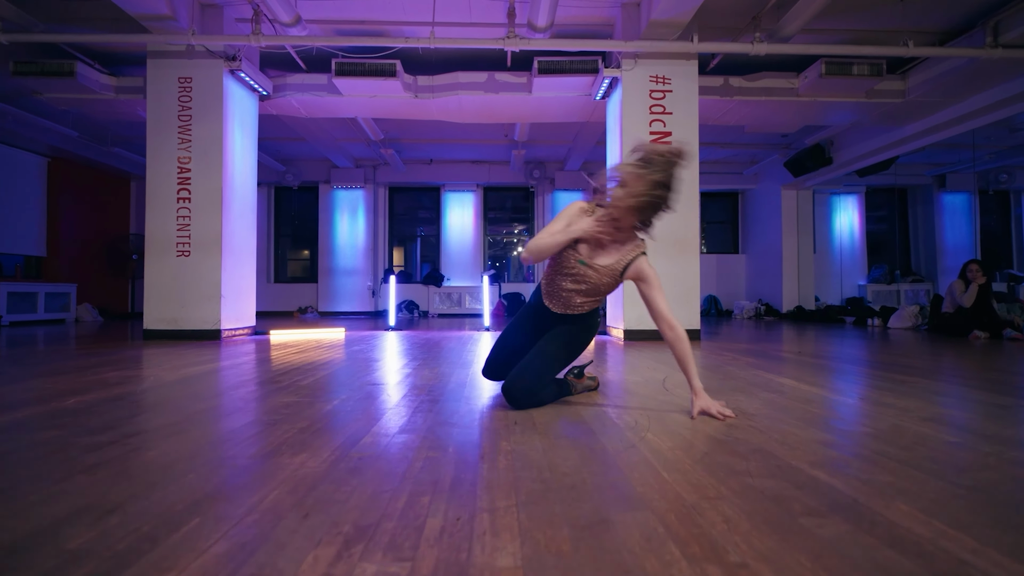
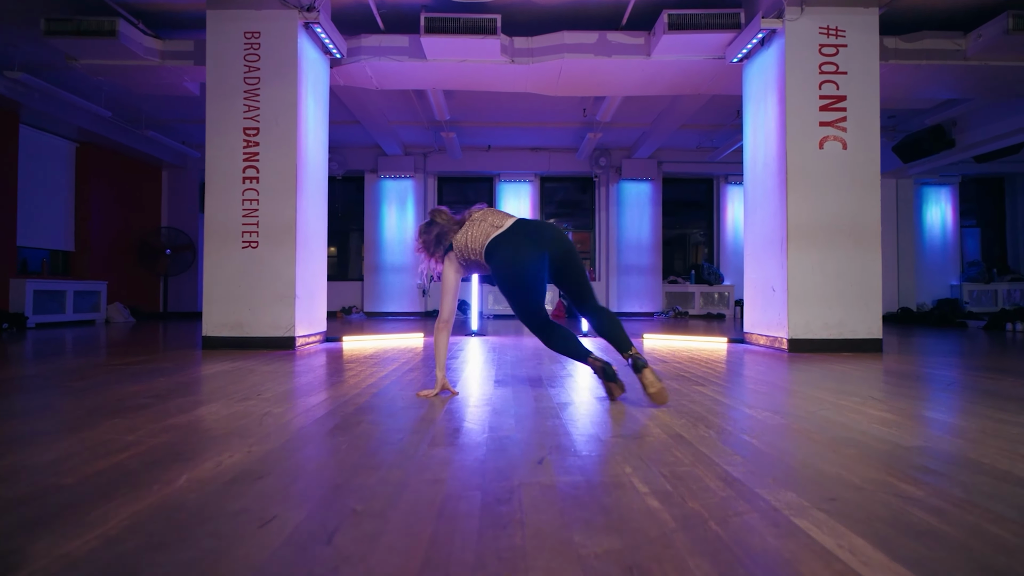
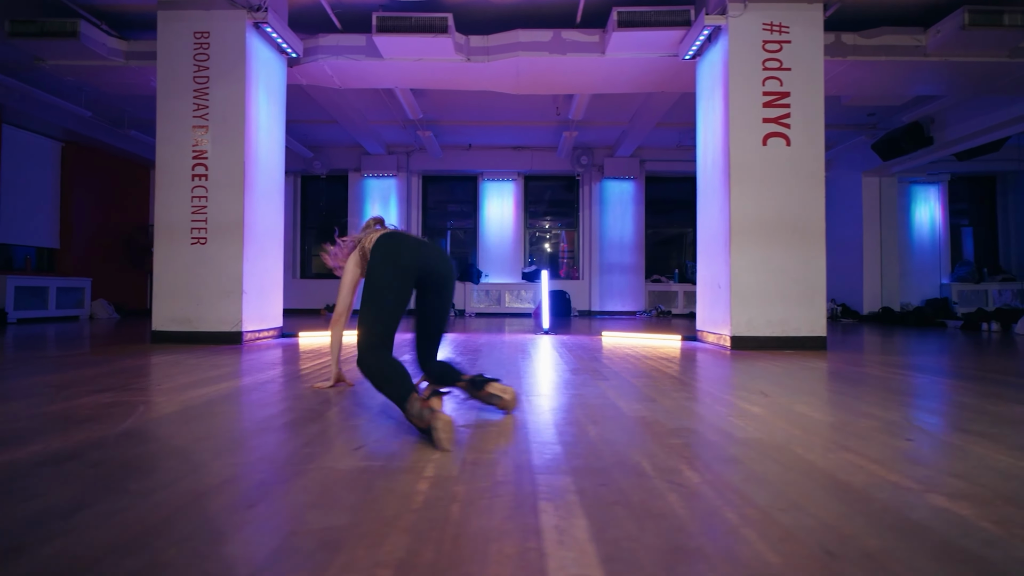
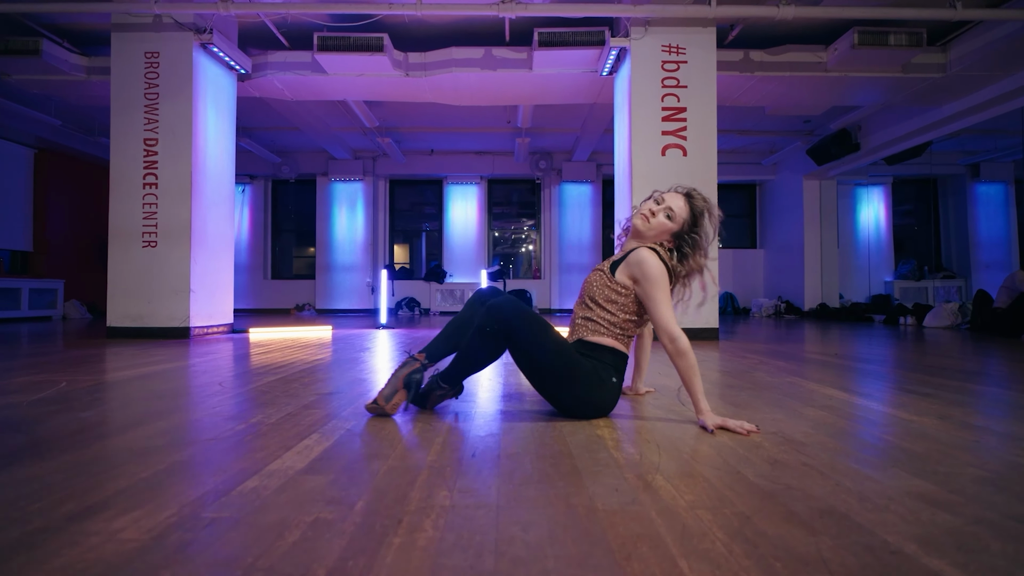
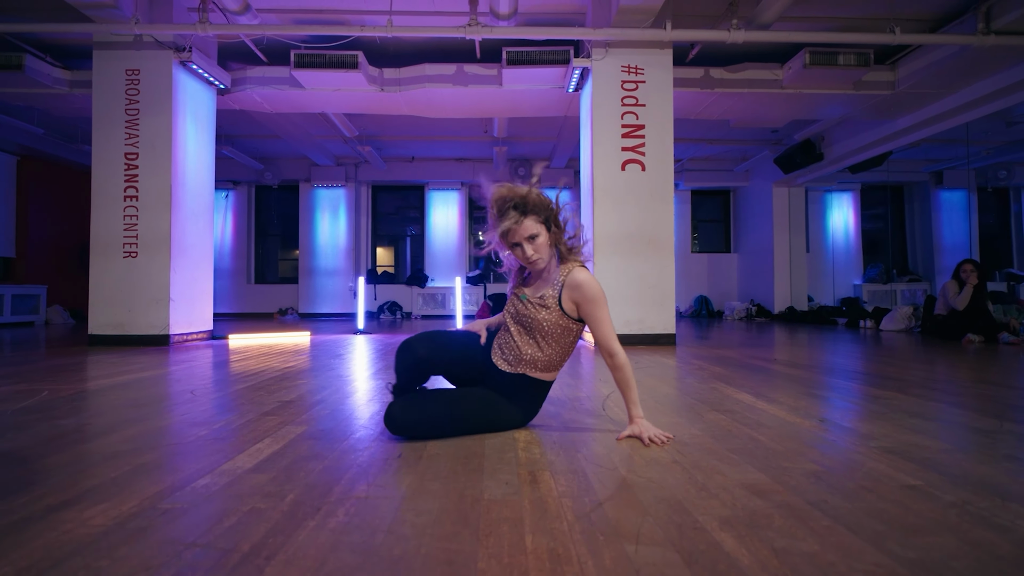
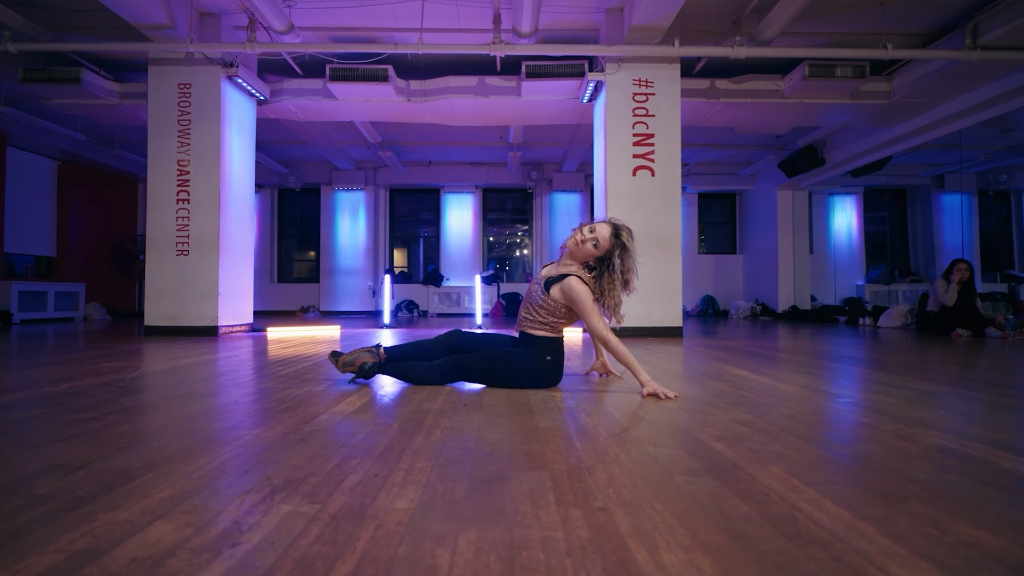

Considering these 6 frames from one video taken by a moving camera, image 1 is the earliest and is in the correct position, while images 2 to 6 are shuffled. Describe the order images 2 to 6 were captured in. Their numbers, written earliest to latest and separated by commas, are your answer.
5, 6, 4, 3, 2
